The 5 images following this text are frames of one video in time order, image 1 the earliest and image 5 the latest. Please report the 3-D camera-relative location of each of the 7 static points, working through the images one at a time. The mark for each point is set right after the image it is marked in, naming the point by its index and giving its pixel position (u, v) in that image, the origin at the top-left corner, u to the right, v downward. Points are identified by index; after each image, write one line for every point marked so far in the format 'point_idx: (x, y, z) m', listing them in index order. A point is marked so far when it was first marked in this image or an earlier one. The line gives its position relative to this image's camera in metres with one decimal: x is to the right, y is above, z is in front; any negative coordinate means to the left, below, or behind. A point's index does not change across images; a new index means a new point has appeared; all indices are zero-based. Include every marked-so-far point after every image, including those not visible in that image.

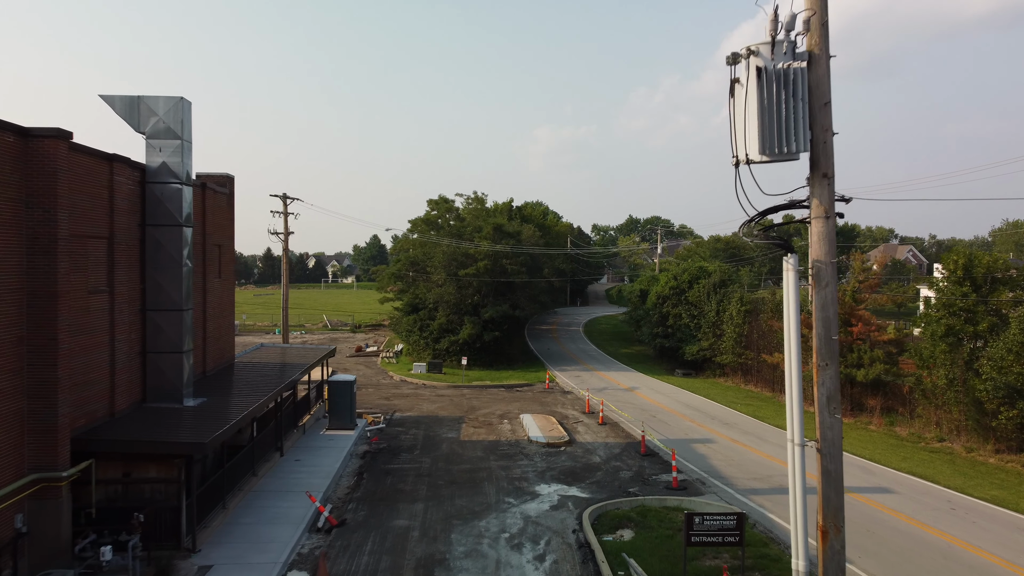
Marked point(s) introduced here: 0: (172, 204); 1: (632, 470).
0: (-5.9, +1.5, +13.7) m
1: (+2.6, -3.9, +16.9) m
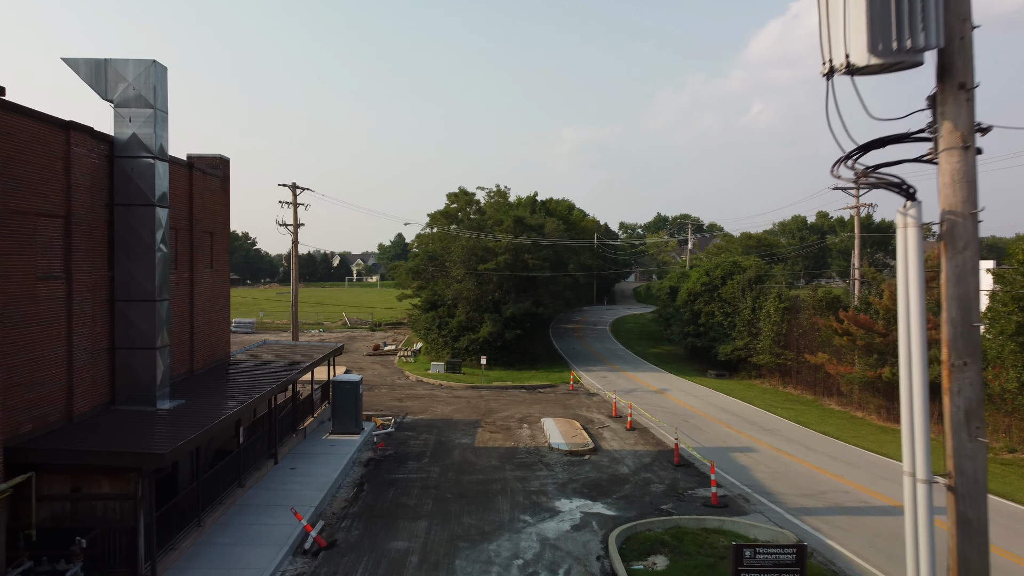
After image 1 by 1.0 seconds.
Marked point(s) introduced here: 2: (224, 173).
0: (-5.6, +1.6, +12.2) m
1: (+2.9, -3.7, +15.0) m
2: (-6.4, +2.6, +17.6) m
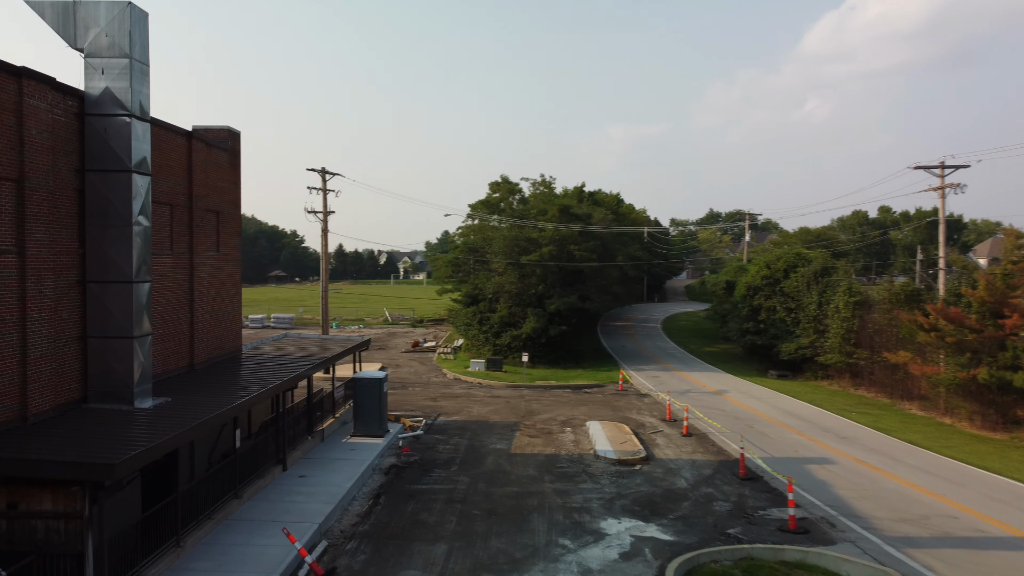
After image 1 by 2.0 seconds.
0: (-5.2, +1.9, +10.5) m
1: (+3.5, -3.4, +12.8) m
2: (-5.6, +2.8, +16.0) m
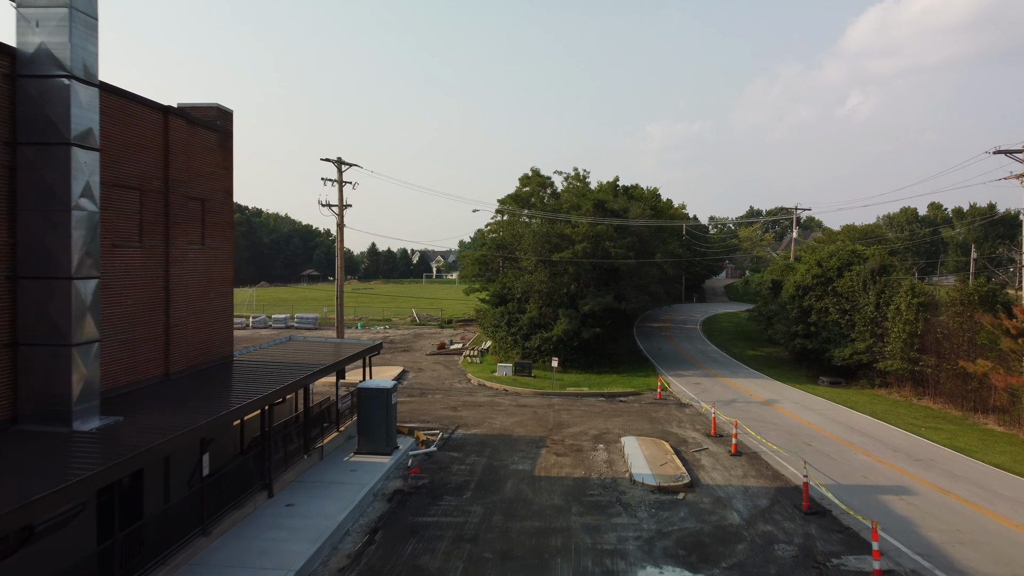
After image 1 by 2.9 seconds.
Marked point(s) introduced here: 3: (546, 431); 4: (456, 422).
0: (-5.0, +1.9, +8.7) m
1: (+3.8, -3.4, +10.6) m
2: (-5.1, +2.9, +14.2) m
3: (+0.8, -3.3, +18.6) m
4: (-1.3, -3.3, +19.6) m
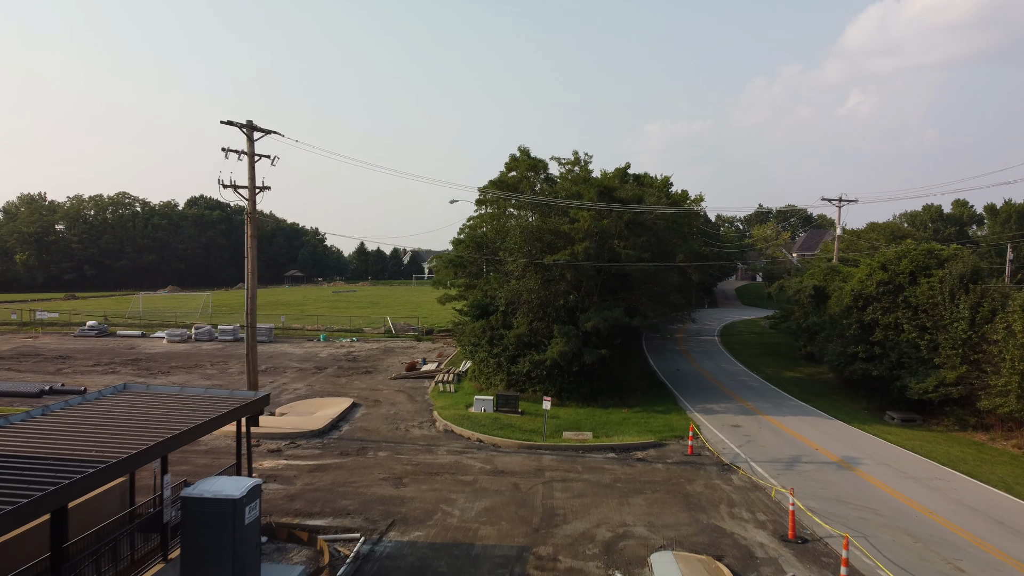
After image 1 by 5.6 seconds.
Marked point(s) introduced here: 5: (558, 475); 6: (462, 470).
0: (-5.5, +1.7, +2.0) m
1: (+3.3, -3.7, +4.0) m
2: (-5.6, +2.6, +7.5) m
3: (+0.3, -3.6, +11.9) m
4: (-1.9, -3.6, +12.9) m
5: (+0.9, -3.6, +15.3) m
6: (-1.0, -3.5, +15.5) m
